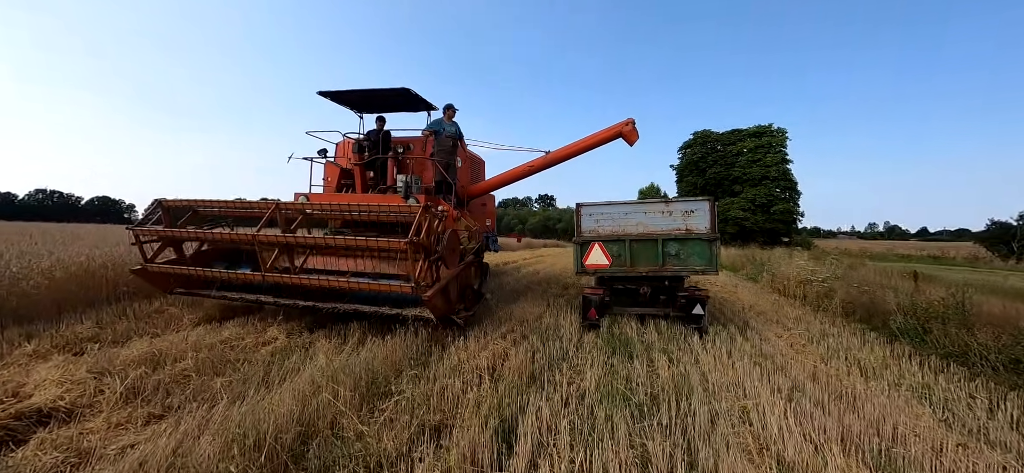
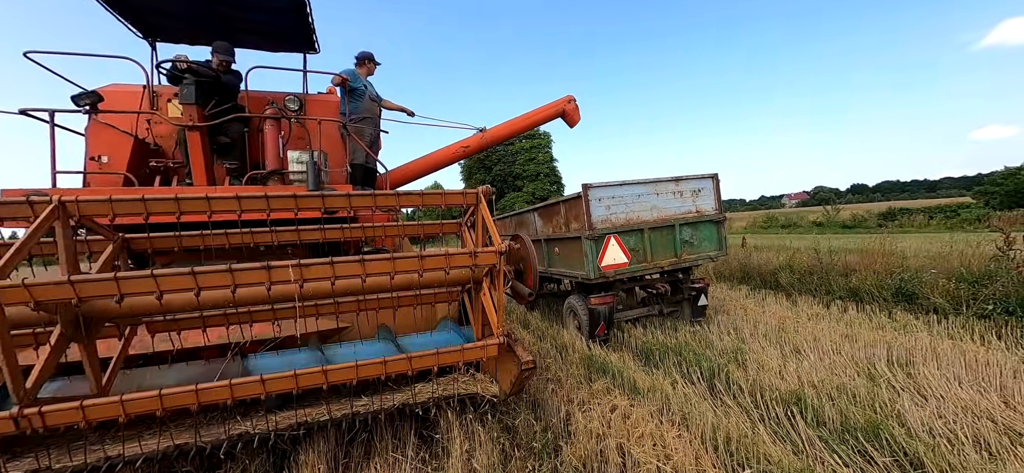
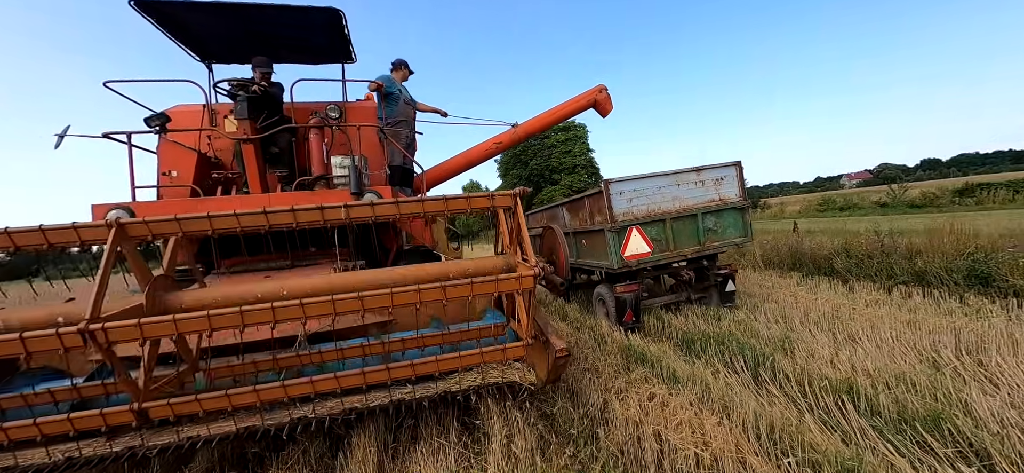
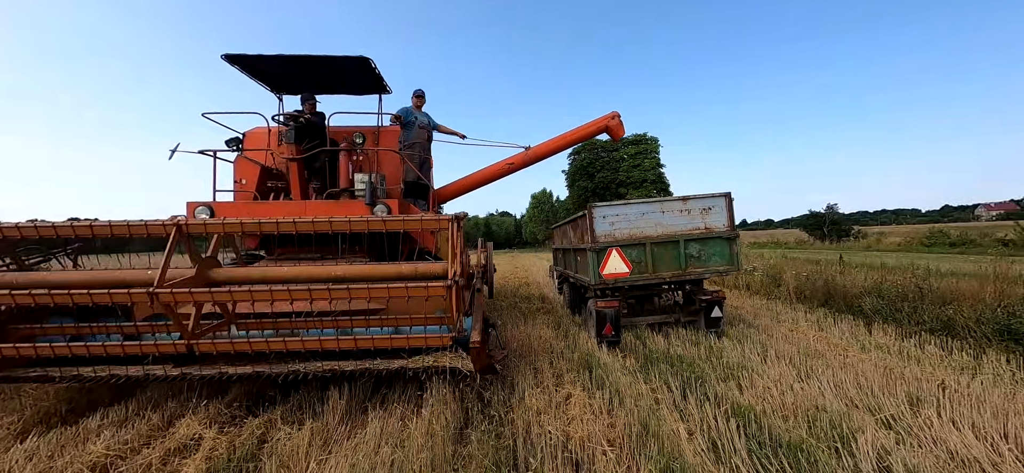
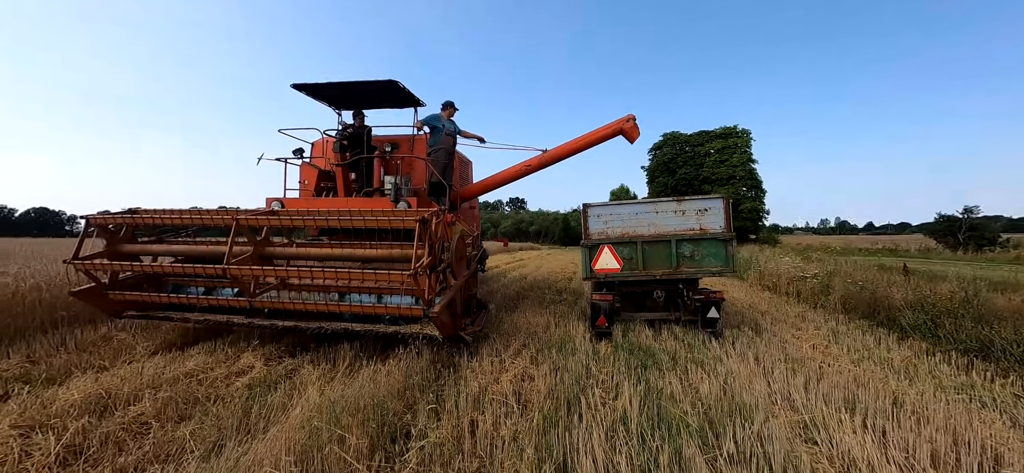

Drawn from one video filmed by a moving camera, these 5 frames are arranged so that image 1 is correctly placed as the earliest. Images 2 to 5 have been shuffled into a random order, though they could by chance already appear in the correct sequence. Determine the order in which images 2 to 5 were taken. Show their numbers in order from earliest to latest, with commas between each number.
5, 4, 3, 2
